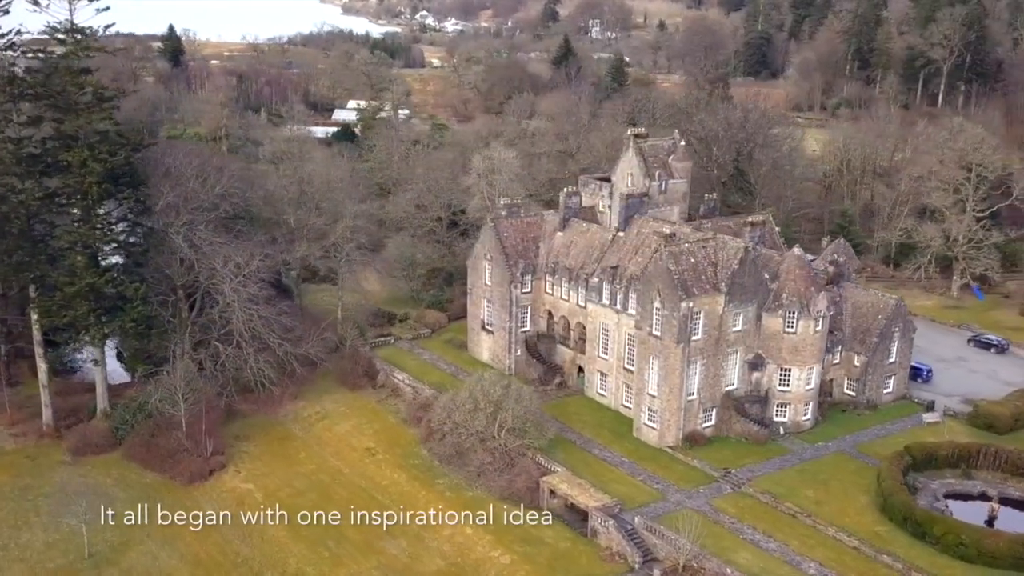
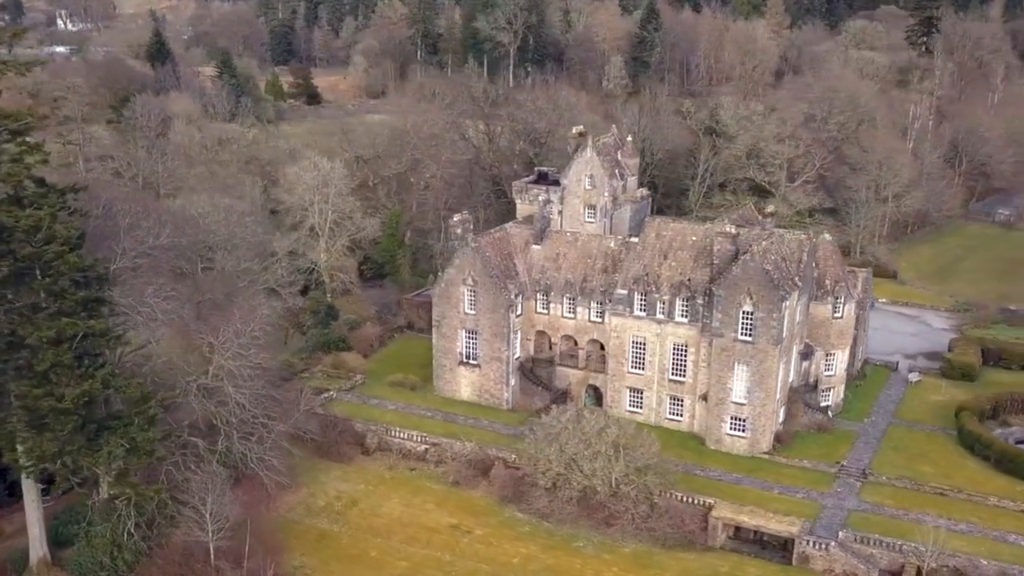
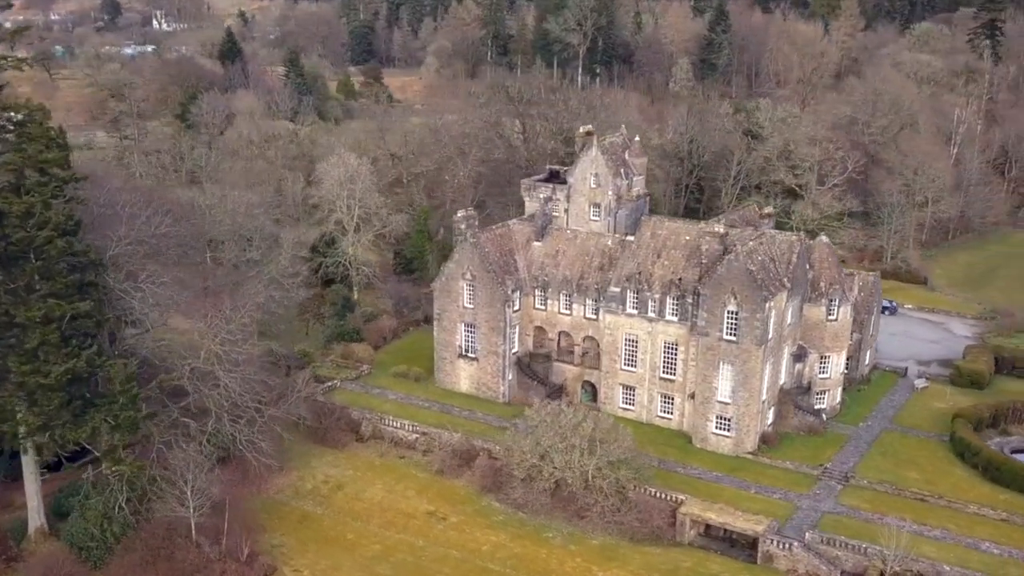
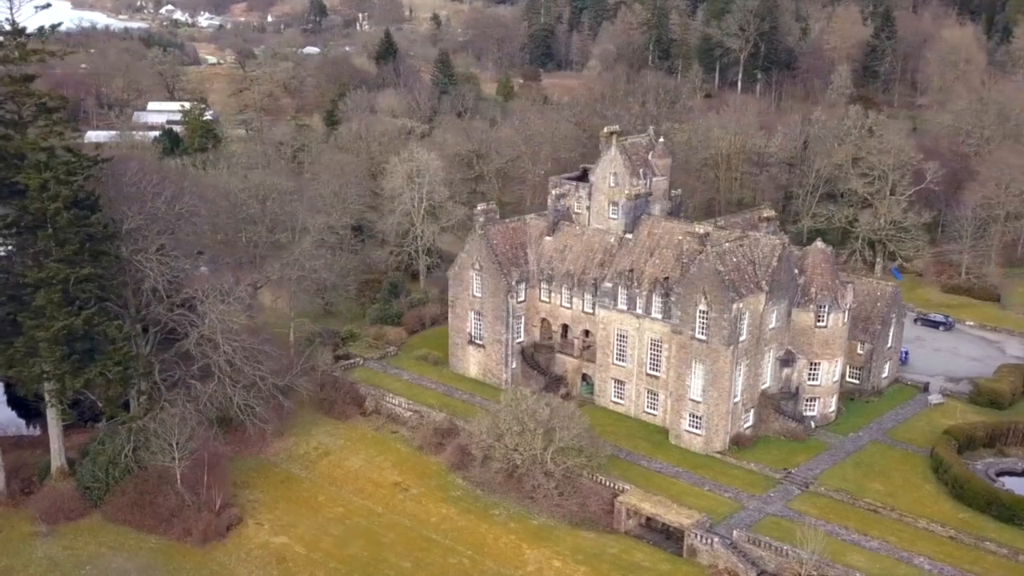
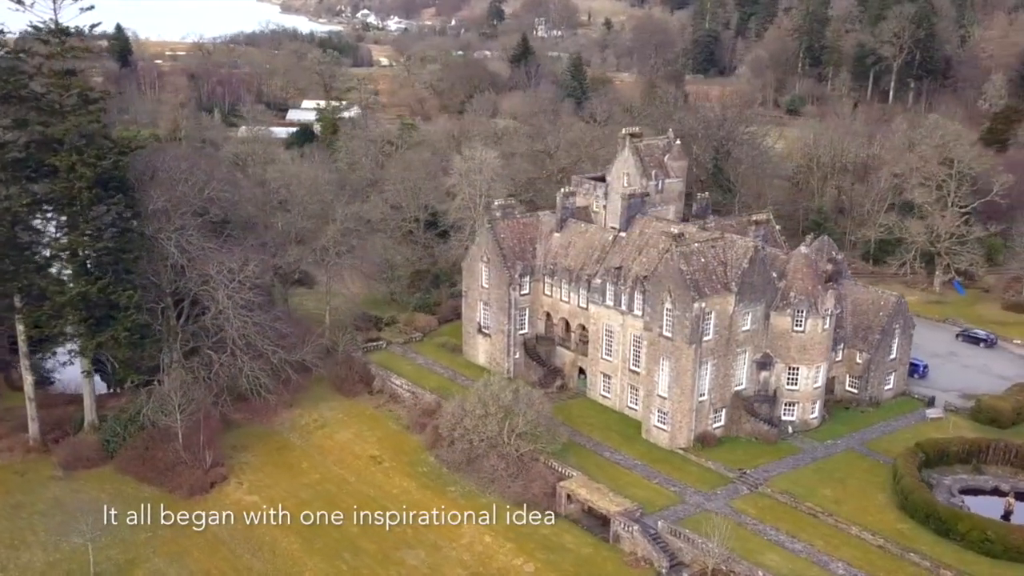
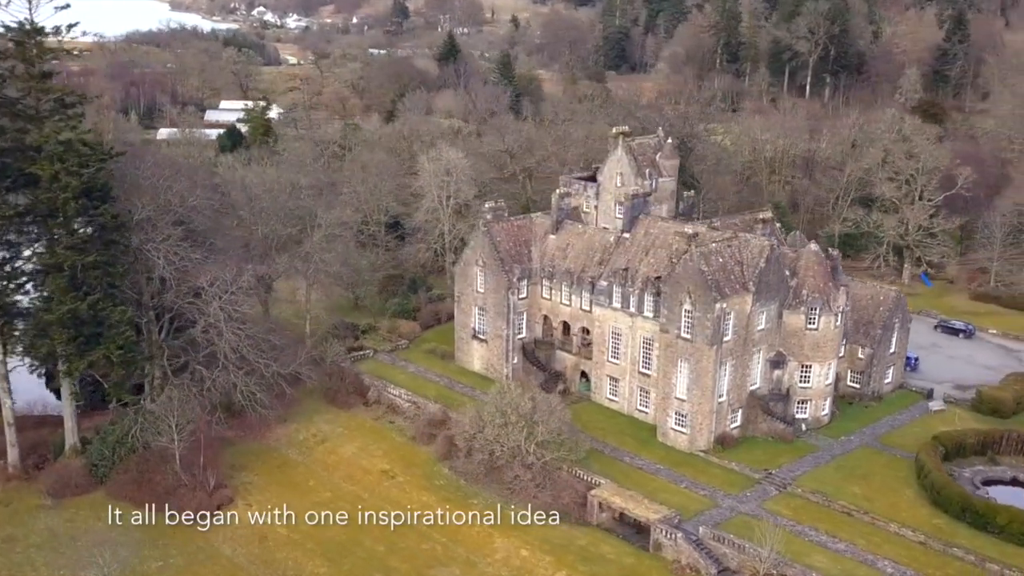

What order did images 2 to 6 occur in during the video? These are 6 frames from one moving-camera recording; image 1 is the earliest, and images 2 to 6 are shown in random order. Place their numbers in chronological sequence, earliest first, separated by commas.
5, 6, 4, 3, 2
